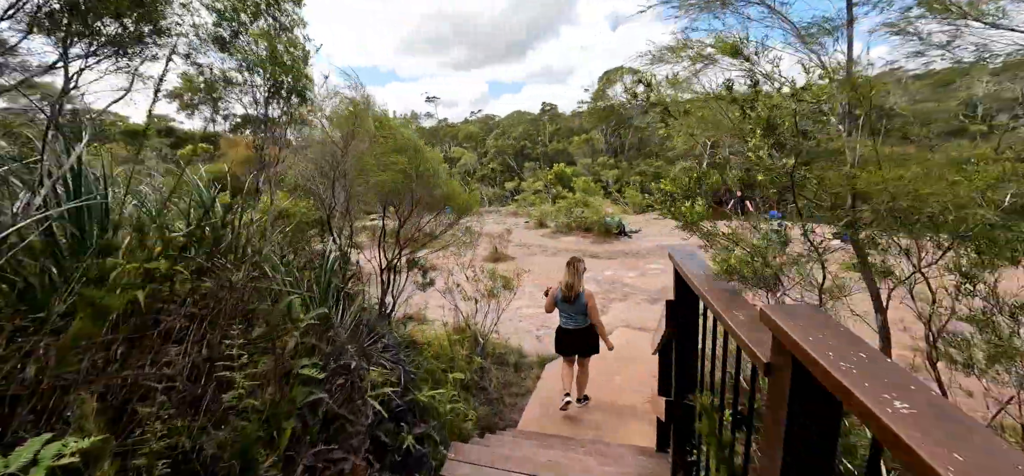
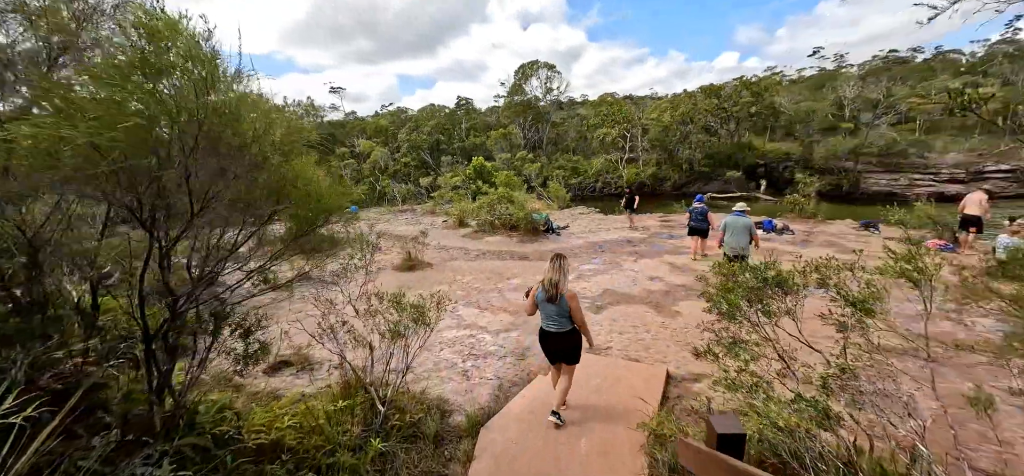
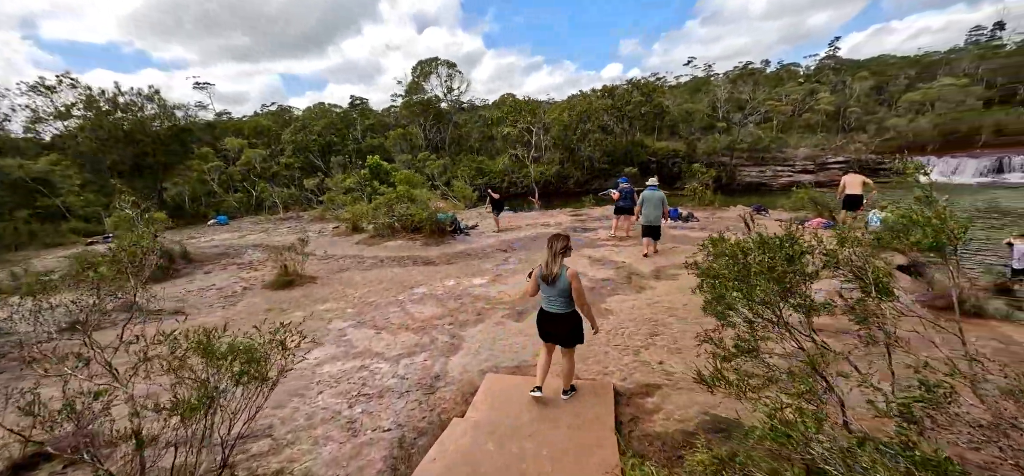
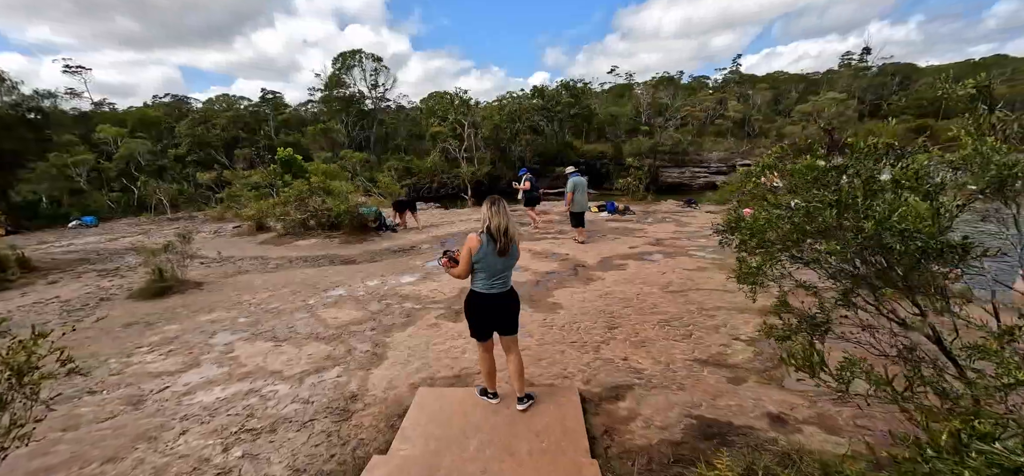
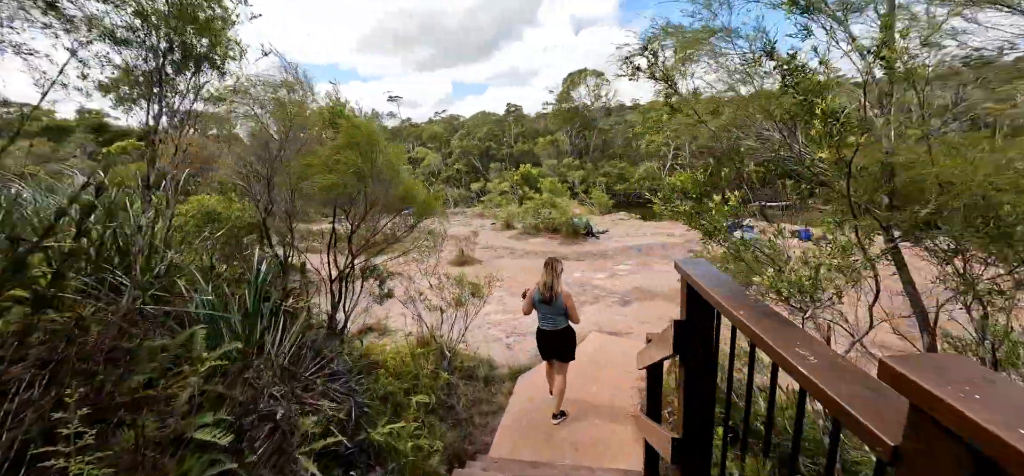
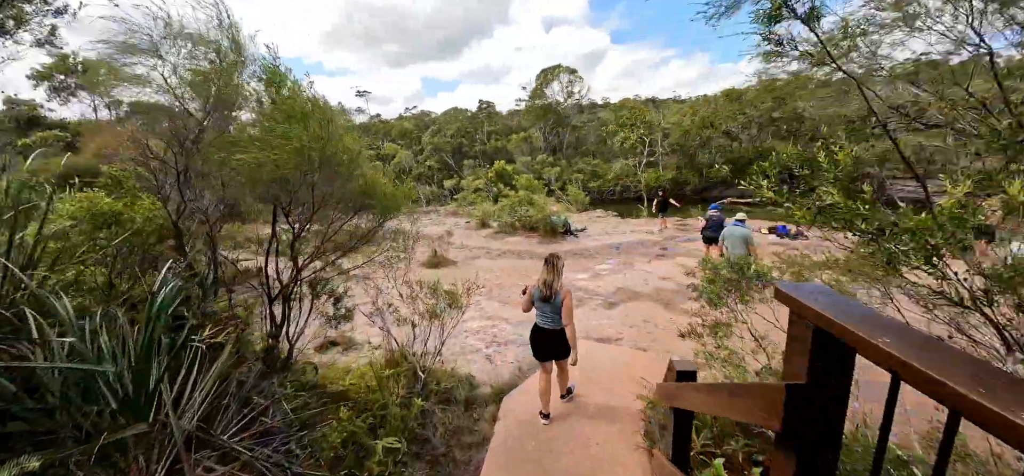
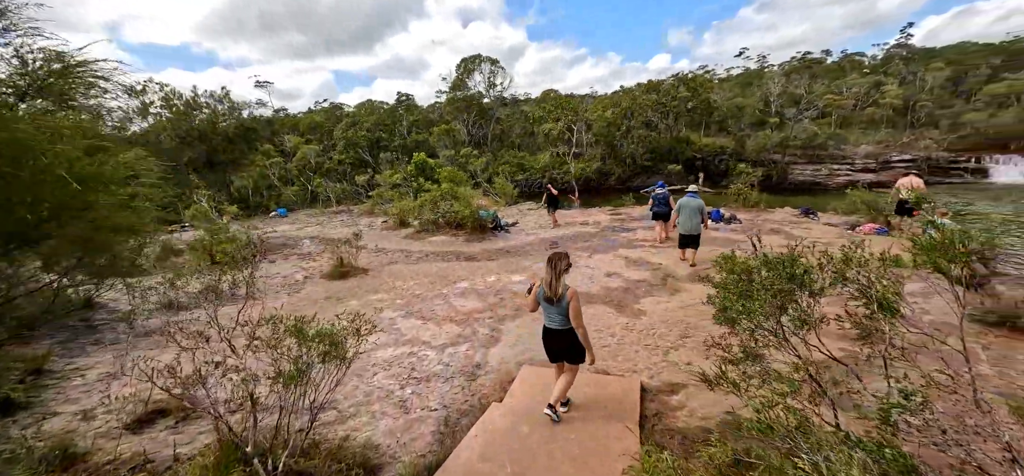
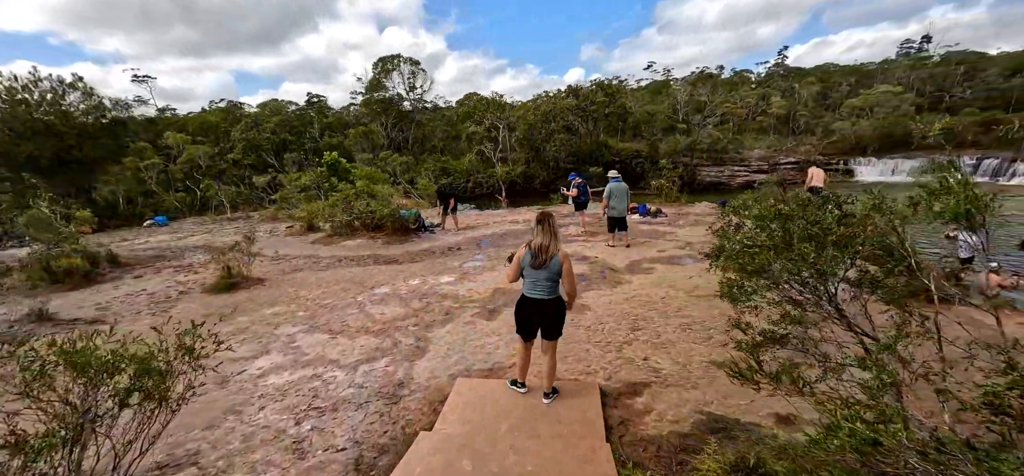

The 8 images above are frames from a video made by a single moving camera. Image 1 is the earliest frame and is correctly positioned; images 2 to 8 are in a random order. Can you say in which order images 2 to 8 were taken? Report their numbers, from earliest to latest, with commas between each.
5, 6, 2, 7, 3, 8, 4
